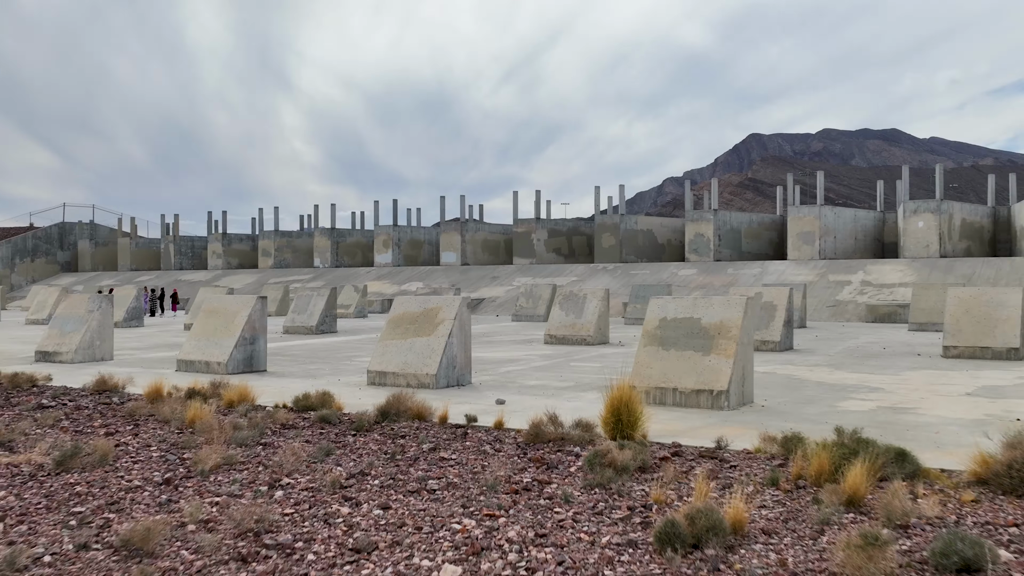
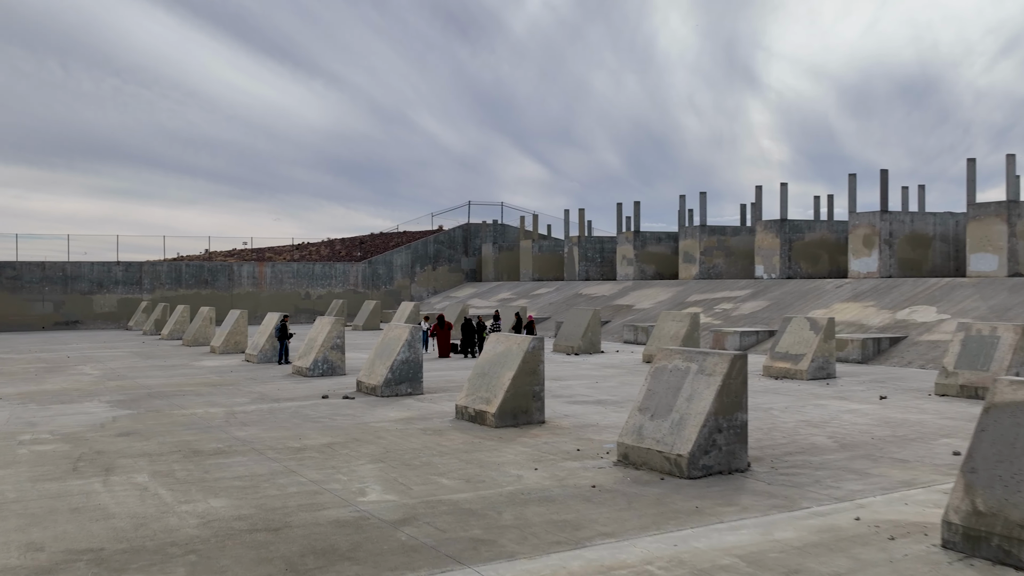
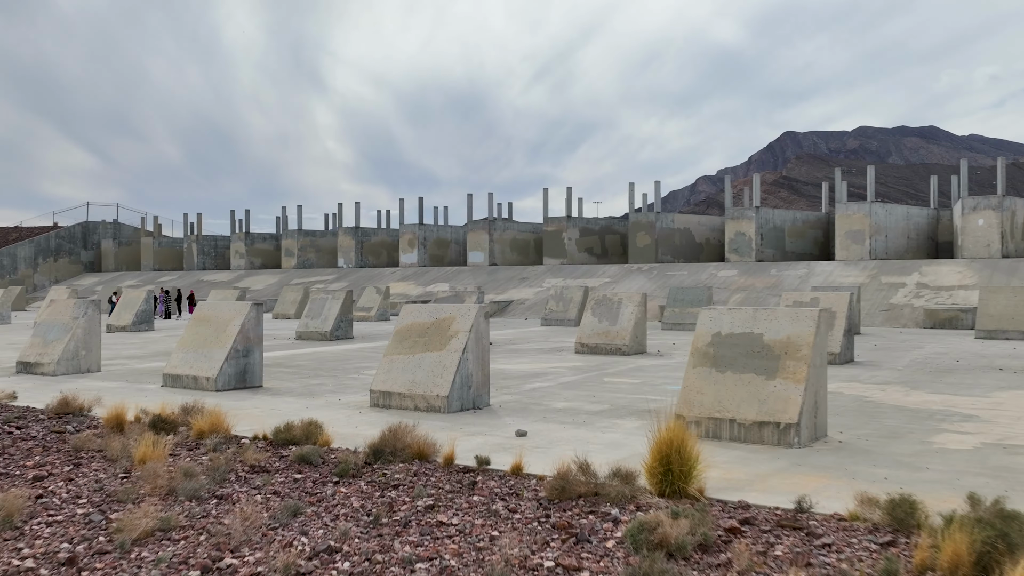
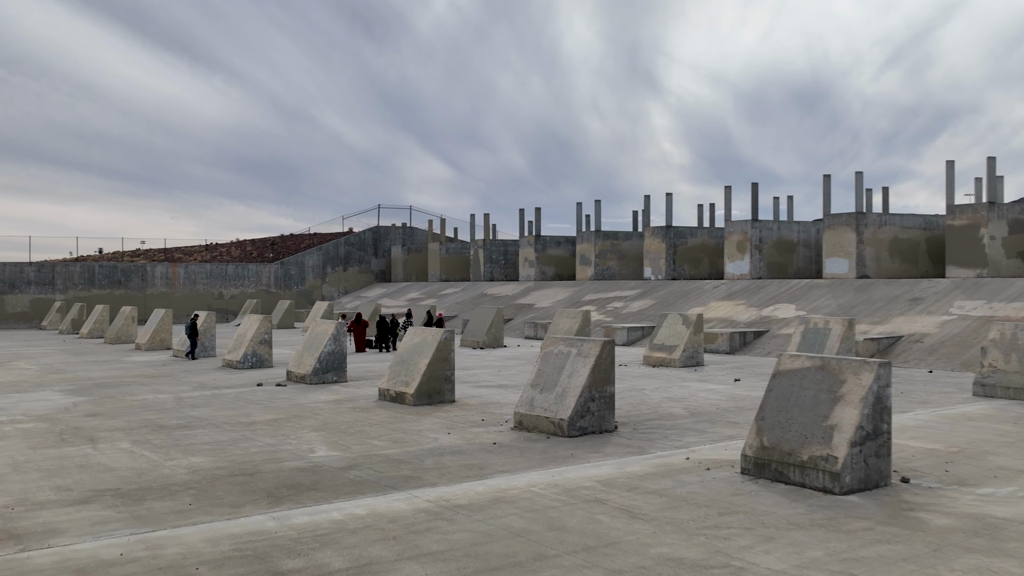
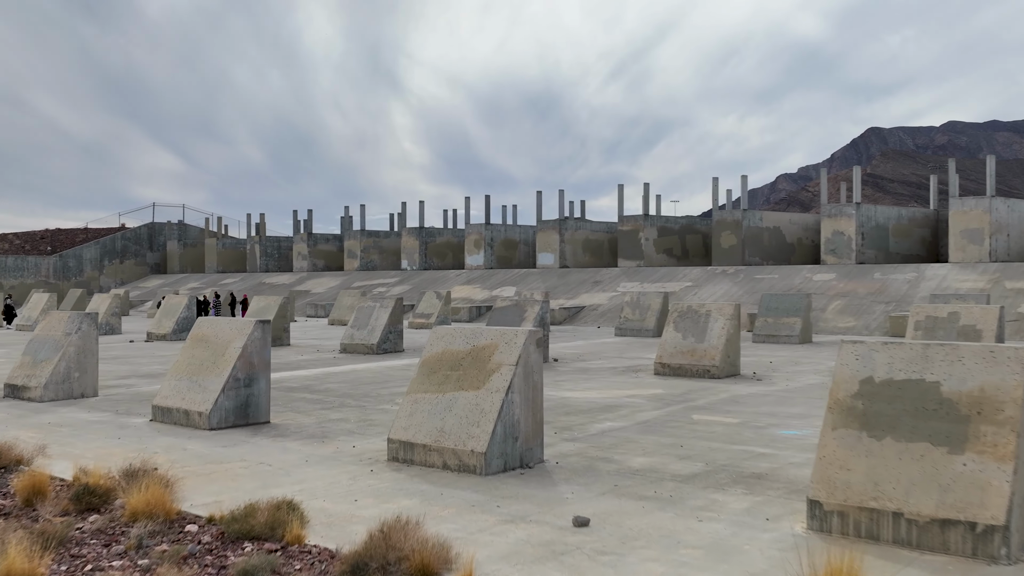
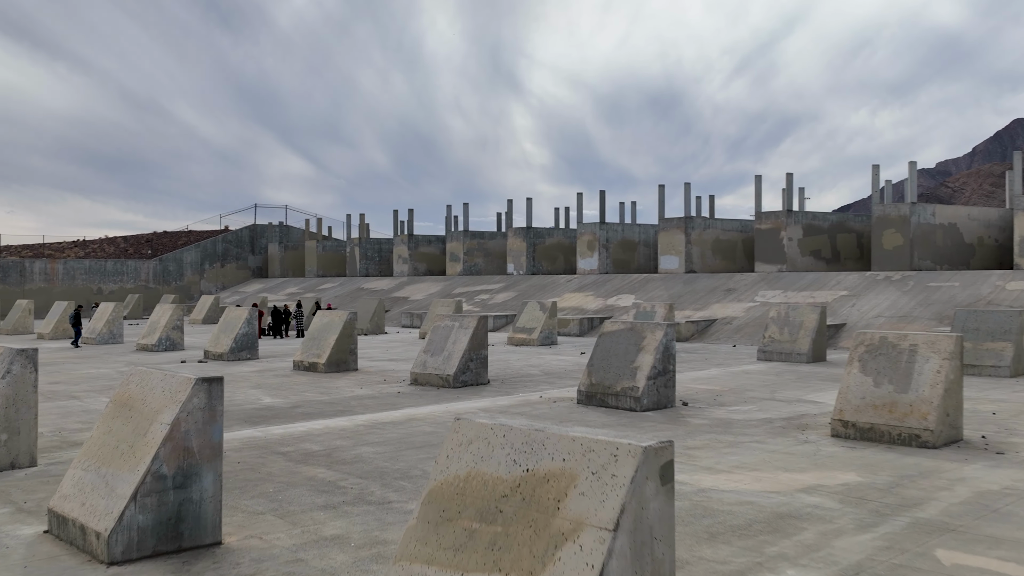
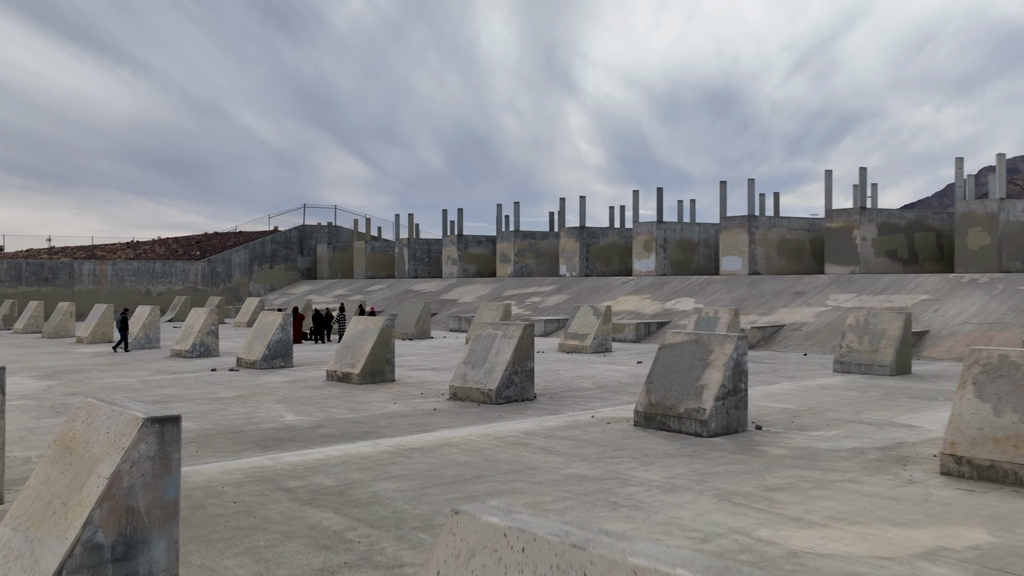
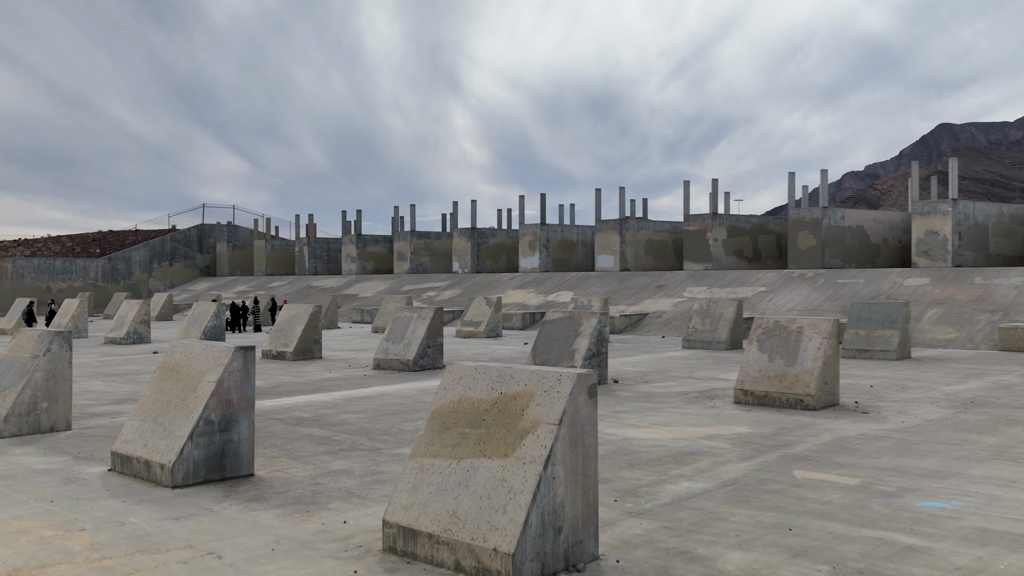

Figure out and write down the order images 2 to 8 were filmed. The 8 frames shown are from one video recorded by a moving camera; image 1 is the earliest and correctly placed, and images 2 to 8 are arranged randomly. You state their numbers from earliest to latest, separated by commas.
3, 5, 8, 6, 7, 4, 2
